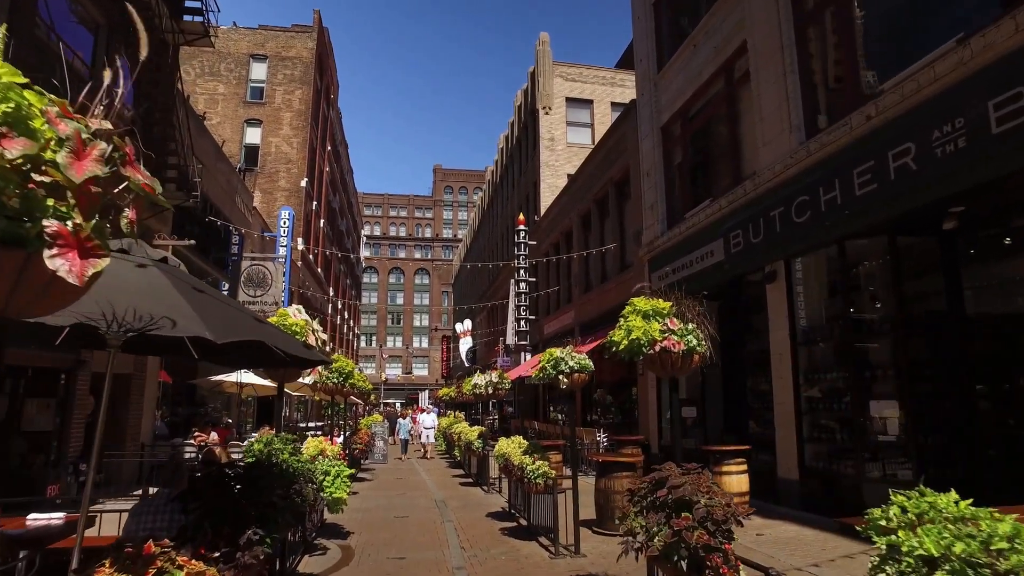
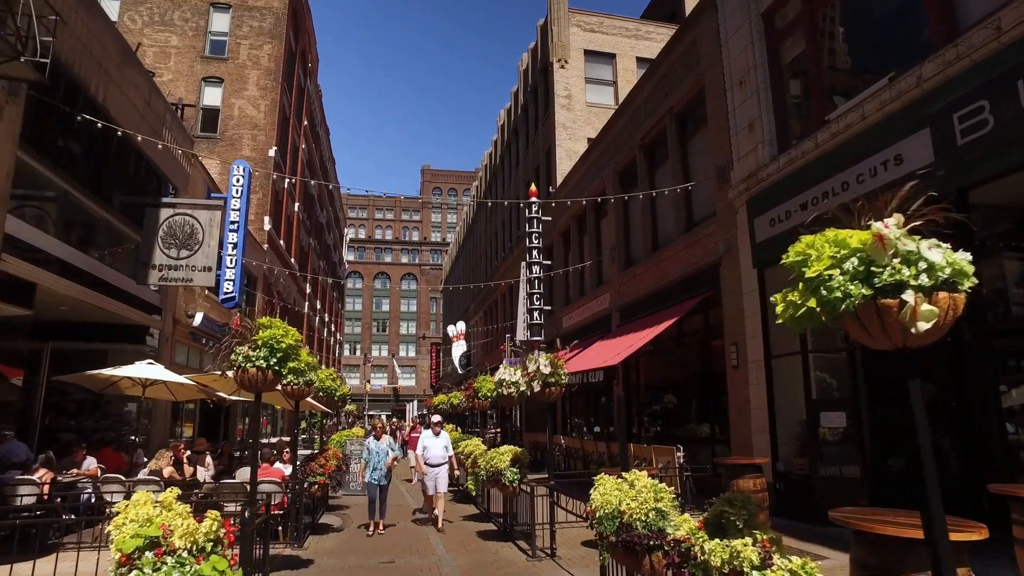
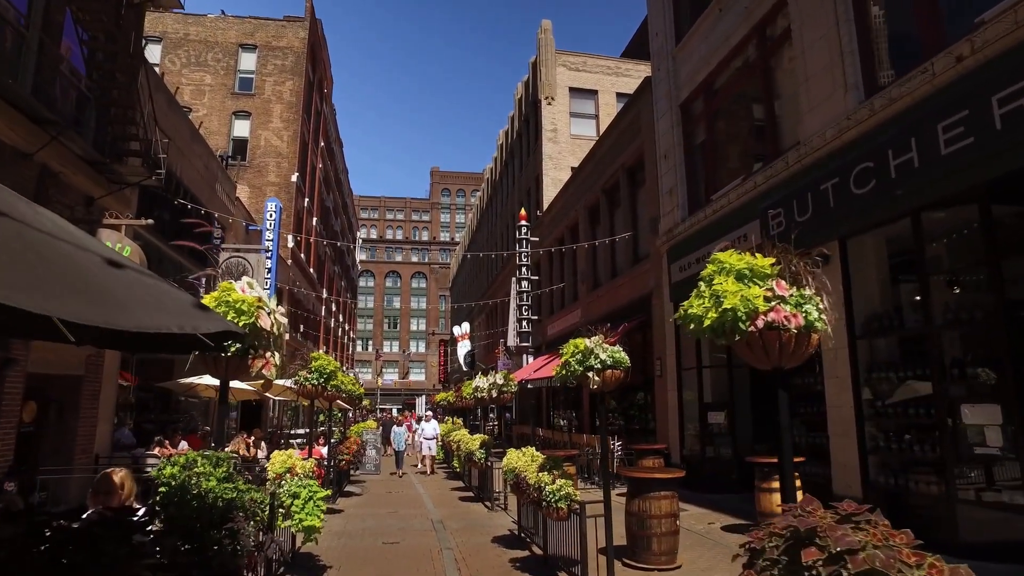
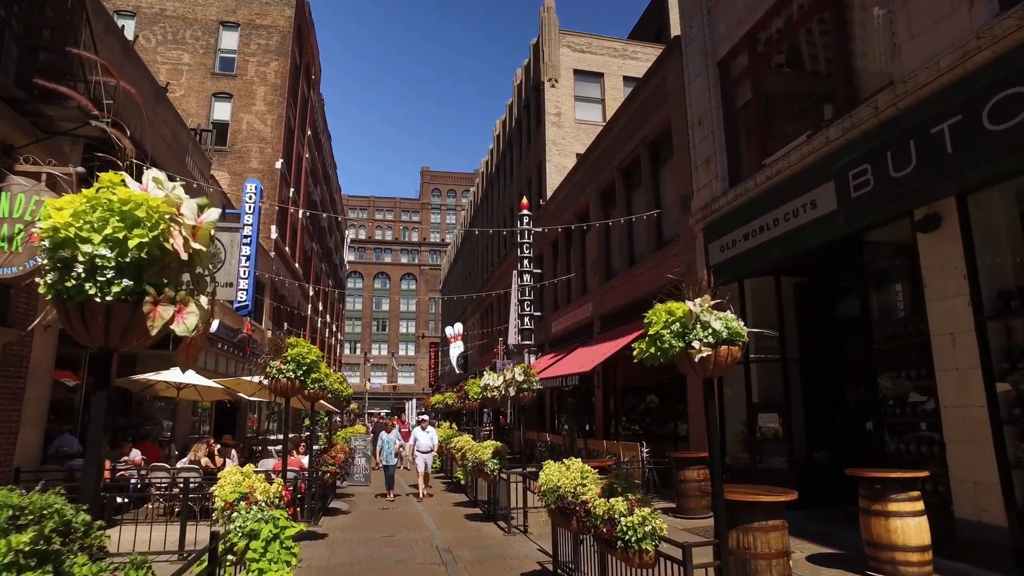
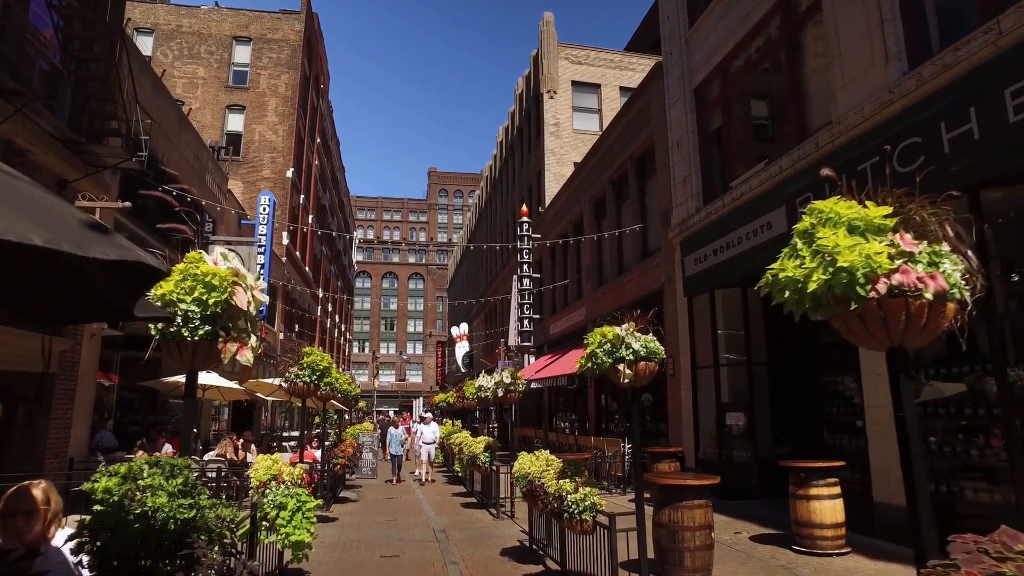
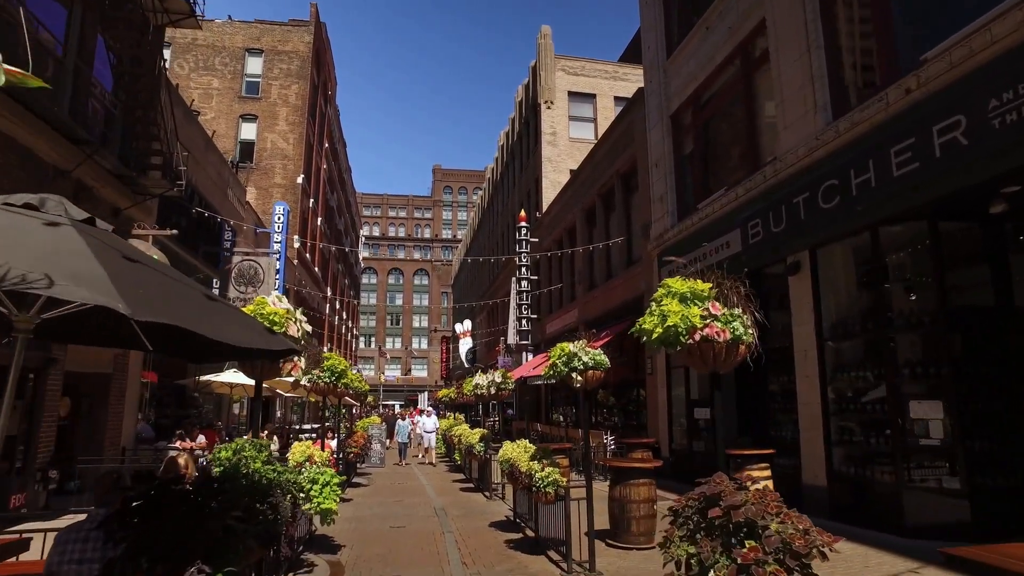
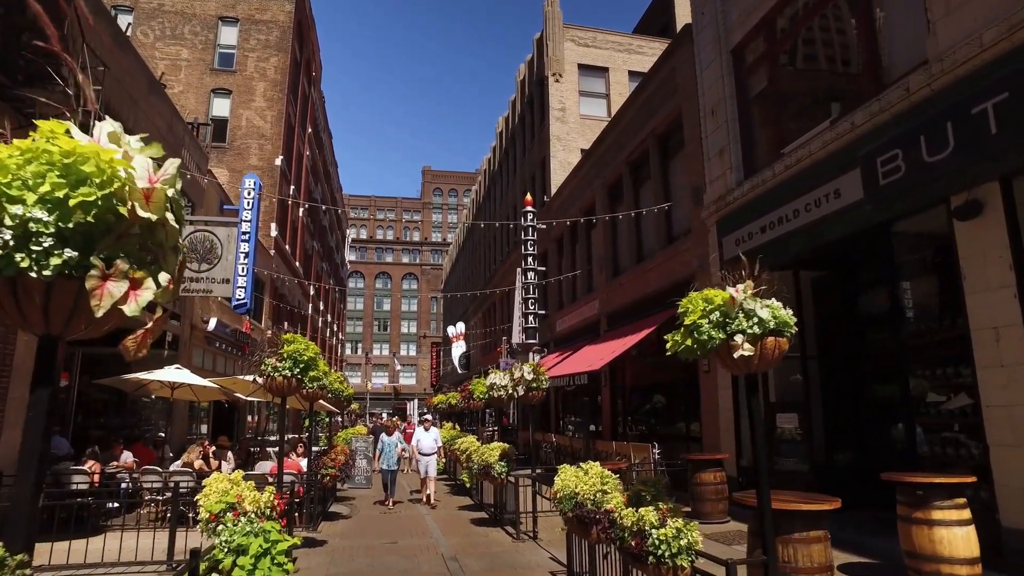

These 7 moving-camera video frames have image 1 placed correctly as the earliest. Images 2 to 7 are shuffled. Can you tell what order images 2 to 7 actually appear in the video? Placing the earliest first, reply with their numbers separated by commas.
6, 3, 5, 4, 7, 2
